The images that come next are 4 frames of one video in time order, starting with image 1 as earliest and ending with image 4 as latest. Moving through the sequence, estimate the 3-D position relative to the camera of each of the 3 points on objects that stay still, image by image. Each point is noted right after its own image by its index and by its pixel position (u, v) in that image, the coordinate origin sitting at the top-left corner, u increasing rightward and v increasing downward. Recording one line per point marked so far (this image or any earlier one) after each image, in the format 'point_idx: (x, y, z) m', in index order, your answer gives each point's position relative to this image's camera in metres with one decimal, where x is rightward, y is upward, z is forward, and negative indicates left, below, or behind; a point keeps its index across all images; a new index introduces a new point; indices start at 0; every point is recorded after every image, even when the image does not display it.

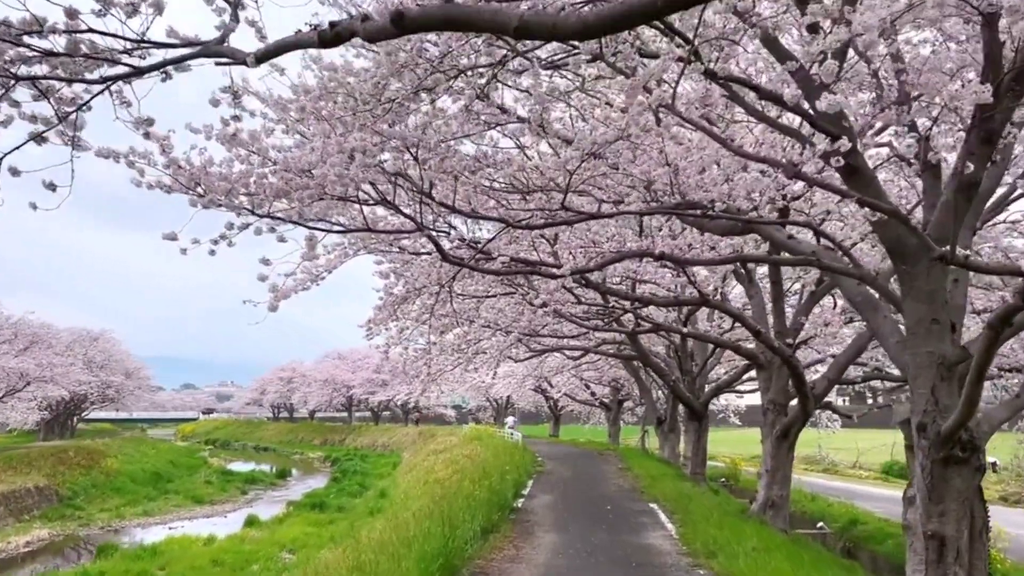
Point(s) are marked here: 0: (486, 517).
0: (-0.3, -2.3, +9.8) m
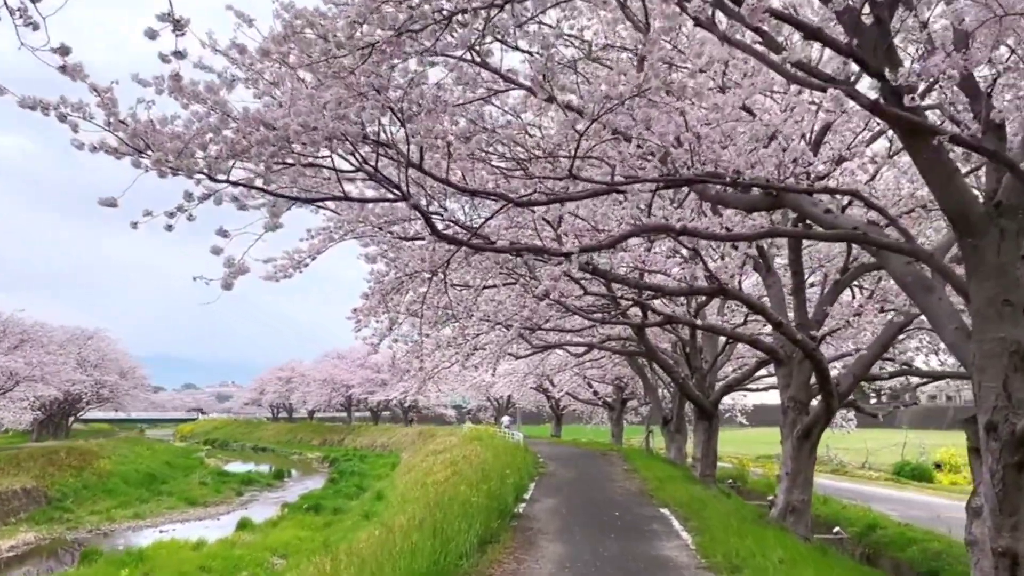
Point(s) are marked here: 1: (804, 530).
0: (-0.2, -2.1, +8.9) m
1: (+3.2, -2.7, +11.1) m
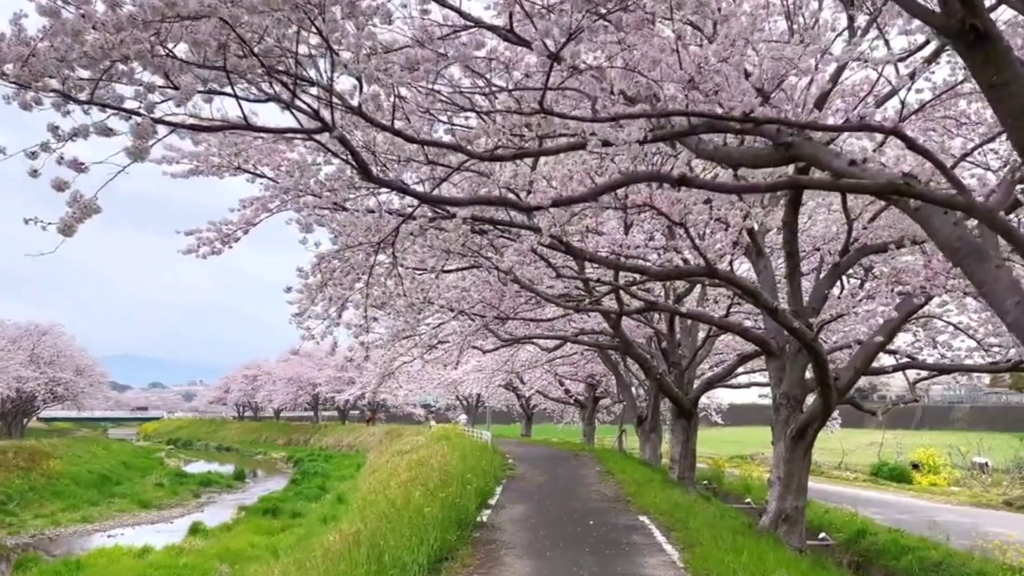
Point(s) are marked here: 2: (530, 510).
0: (-0.6, -2.0, +7.8) m
1: (+2.9, -2.5, +10.0) m
2: (+0.2, -2.6, +11.4) m
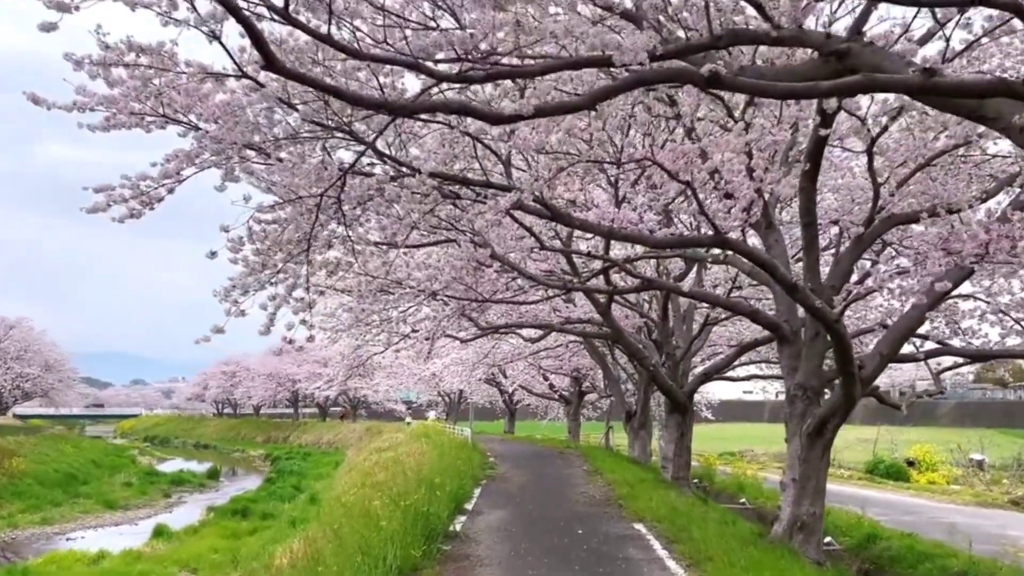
0: (-0.7, -1.8, +6.5) m
1: (+2.7, -2.3, +8.8) m
2: (0.0, -2.3, +10.2) m
